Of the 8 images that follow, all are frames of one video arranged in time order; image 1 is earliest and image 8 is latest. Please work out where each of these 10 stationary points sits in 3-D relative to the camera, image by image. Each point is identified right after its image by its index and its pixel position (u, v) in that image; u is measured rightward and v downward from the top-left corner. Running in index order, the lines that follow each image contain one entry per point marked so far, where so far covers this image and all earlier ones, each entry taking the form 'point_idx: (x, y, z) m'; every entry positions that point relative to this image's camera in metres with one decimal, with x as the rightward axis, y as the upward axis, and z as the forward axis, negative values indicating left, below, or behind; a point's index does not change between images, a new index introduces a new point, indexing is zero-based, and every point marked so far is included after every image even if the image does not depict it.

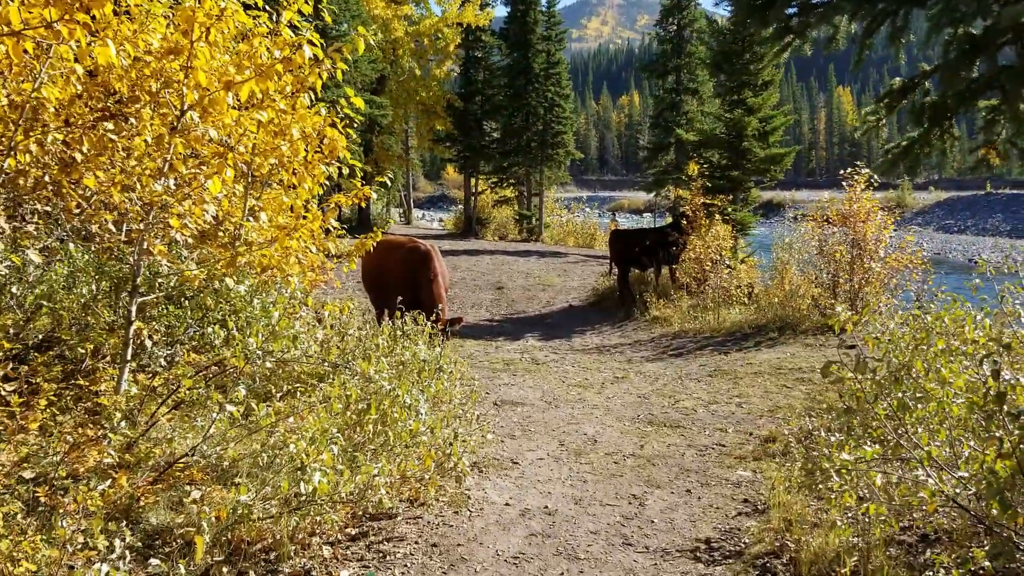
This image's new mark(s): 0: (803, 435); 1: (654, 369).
0: (+2.1, -1.1, +6.5) m
1: (+1.6, -0.9, +10.1) m
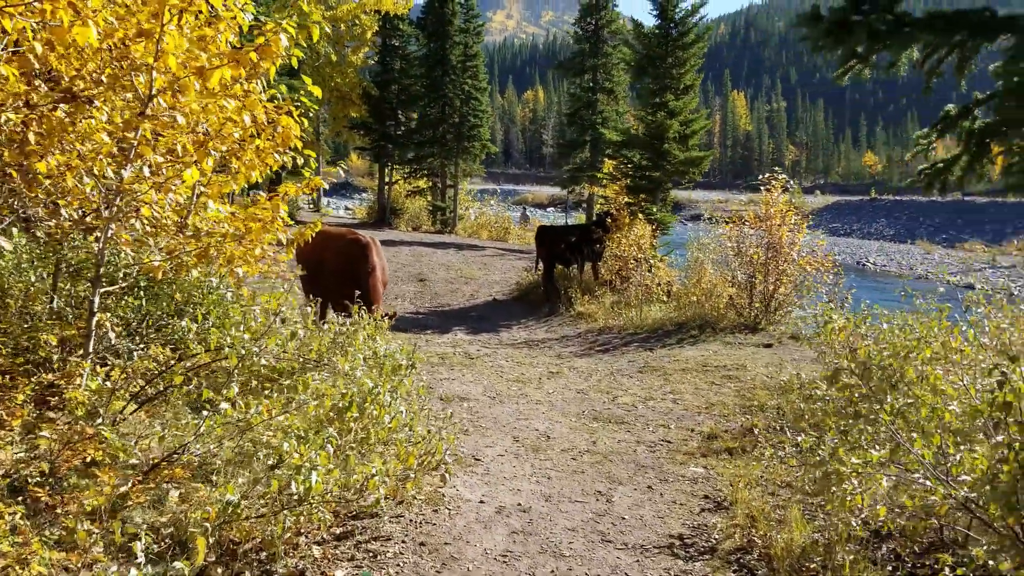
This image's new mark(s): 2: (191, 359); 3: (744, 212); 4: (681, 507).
0: (+1.7, -1.1, +6.7) m
1: (+0.8, -0.9, +10.2) m
2: (-1.5, -0.3, +4.2) m
3: (+3.3, +1.1, +13.0) m
4: (+0.9, -1.2, +4.9) m
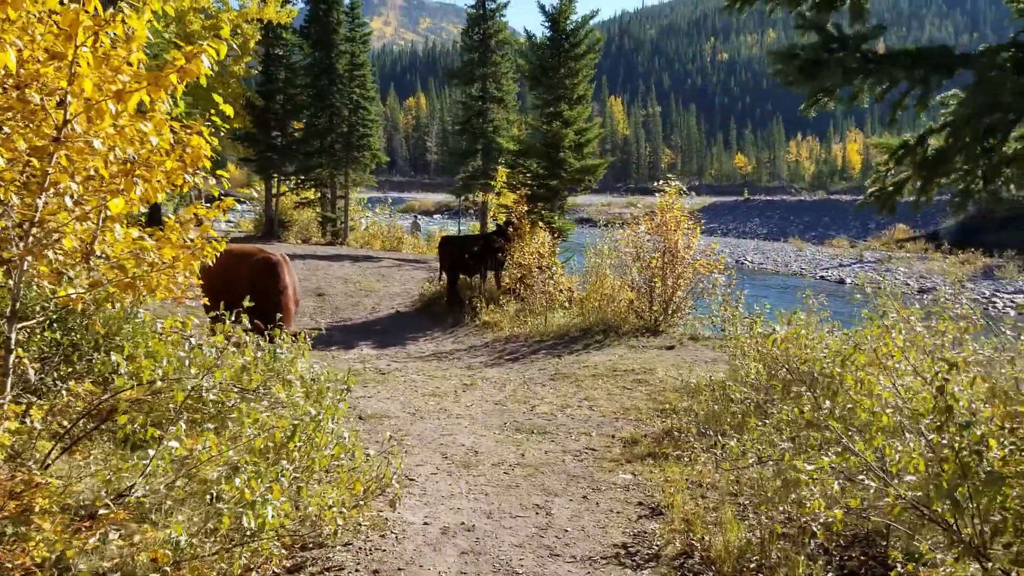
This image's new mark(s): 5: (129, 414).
0: (+1.1, -1.1, +6.9) m
1: (-0.2, -1.0, +10.3) m
2: (-1.7, -0.5, +4.0) m
3: (+1.9, +1.0, +13.3) m
4: (+0.6, -1.2, +5.0) m
5: (-1.6, -0.5, +3.9) m
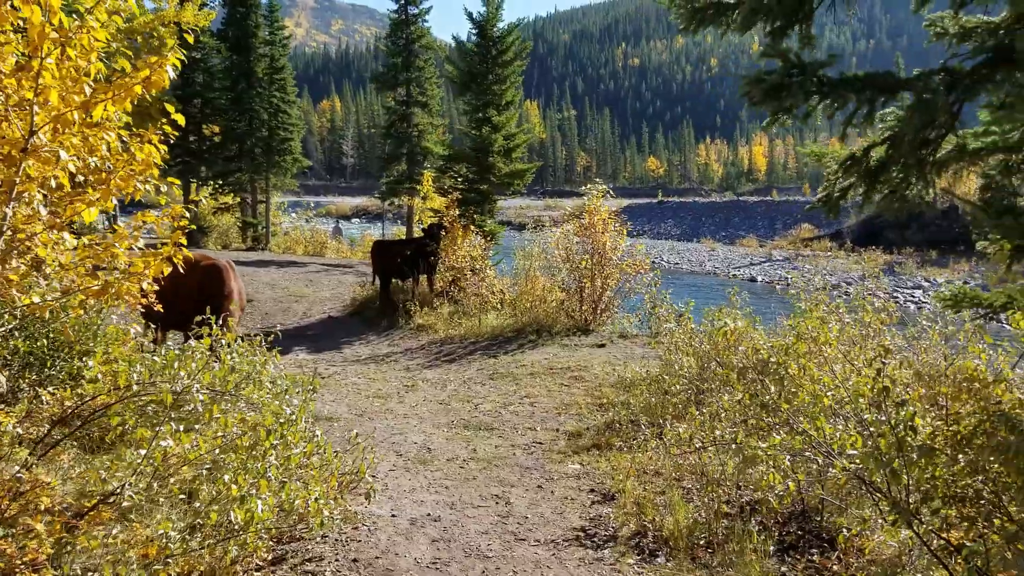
0: (+0.7, -1.1, +7.2) m
1: (-0.9, -1.0, +10.5) m
2: (-1.8, -0.5, +4.1) m
3: (+0.9, +1.0, +13.7) m
4: (+0.4, -1.2, +5.3) m
5: (-1.8, -0.6, +4.0) m
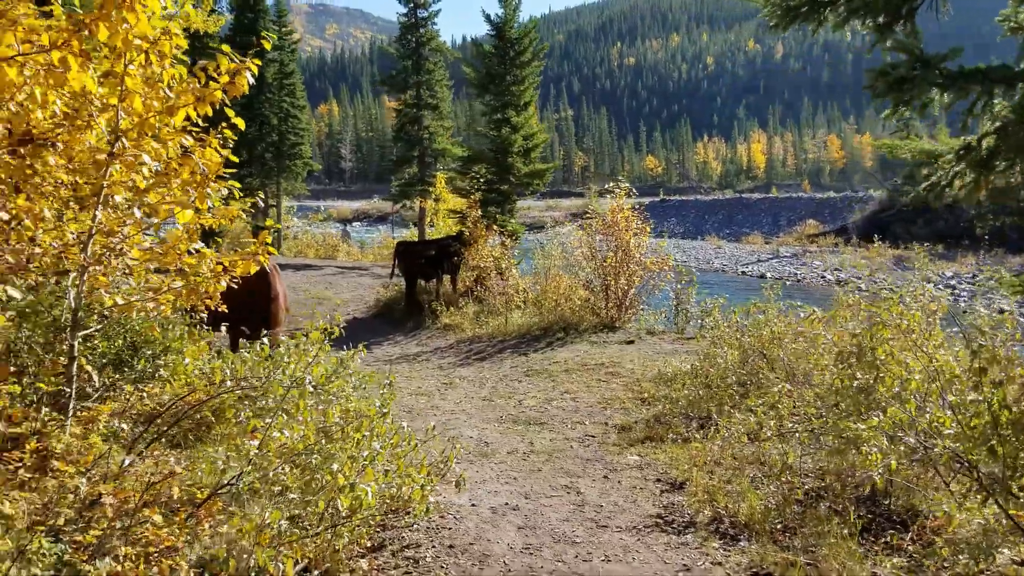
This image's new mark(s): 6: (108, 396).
0: (+1.2, -1.1, +7.3) m
1: (-0.5, -1.0, +10.6) m
2: (-1.4, -0.5, +4.2) m
3: (+1.2, +1.0, +13.8) m
4: (+0.8, -1.2, +5.4) m
5: (-1.4, -0.6, +4.1) m
6: (-1.9, -0.5, +4.4) m
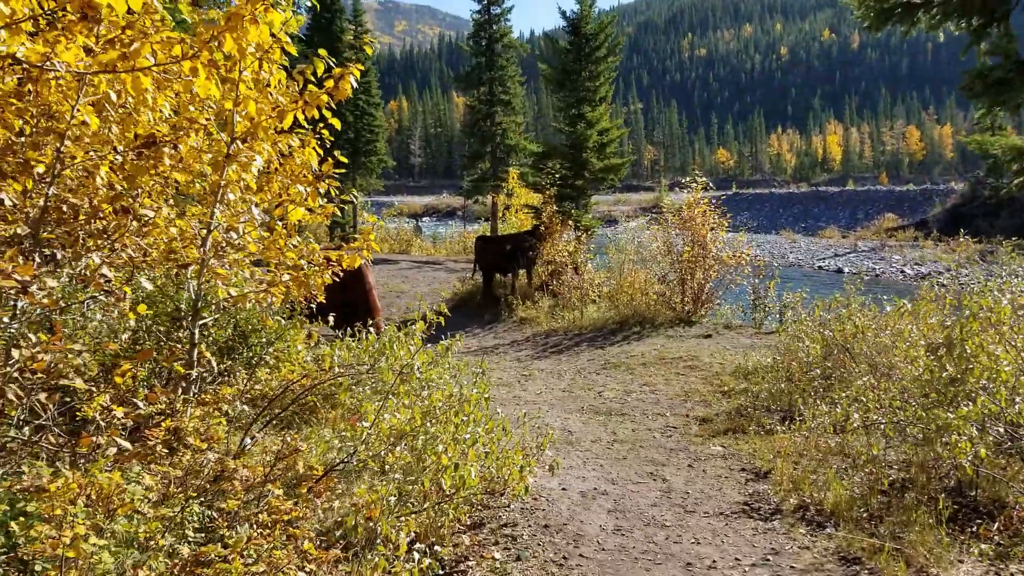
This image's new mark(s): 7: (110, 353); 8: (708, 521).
0: (+1.8, -1.0, +7.4) m
1: (+0.5, -0.9, +10.8) m
2: (-1.0, -0.5, +4.5) m
3: (+2.4, +1.1, +13.9) m
4: (+1.3, -1.2, +5.5) m
5: (-0.9, -0.5, +4.4) m
6: (-1.5, -0.5, +4.7) m
7: (-2.0, -0.3, +4.5) m
8: (+1.0, -1.2, +4.7) m
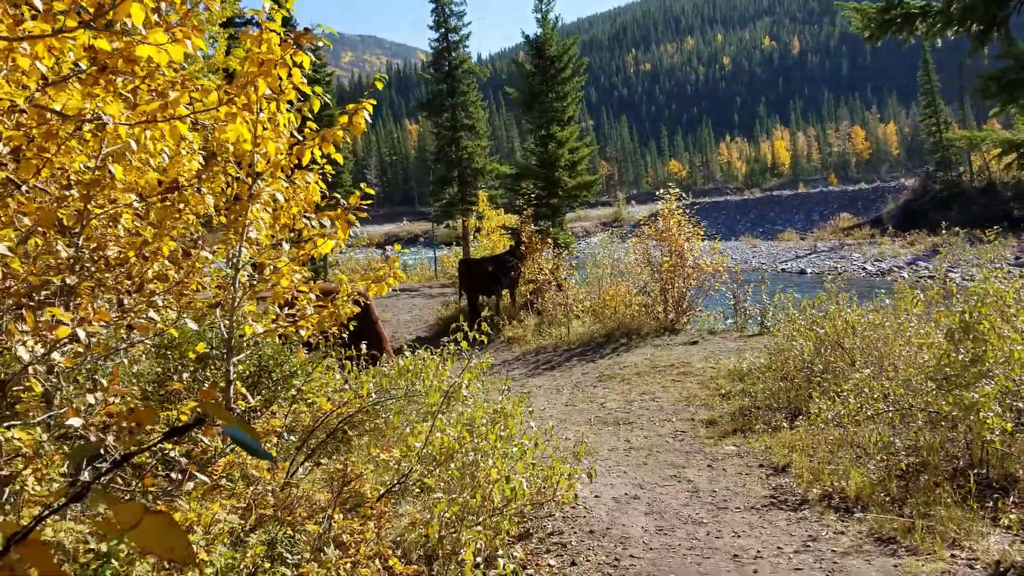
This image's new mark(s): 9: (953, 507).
0: (+1.9, -1.1, +7.7) m
1: (+0.4, -1.1, +11.0) m
2: (-0.8, -0.6, +4.6) m
3: (+2.1, +0.9, +14.2) m
4: (+1.5, -1.2, +5.7) m
5: (-0.7, -0.7, +4.6) m
6: (-1.3, -0.7, +4.8) m
7: (-1.8, -0.5, +4.6) m
8: (+1.2, -1.2, +4.9) m
9: (+2.2, -1.1, +4.6) m
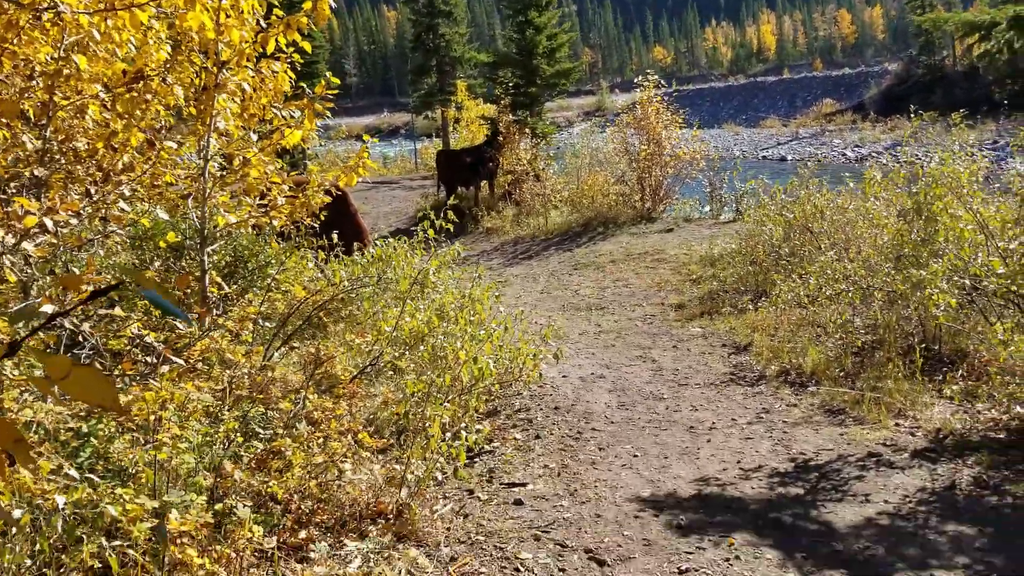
0: (+1.7, -0.1, +7.9) m
1: (+0.1, +0.2, +11.2) m
2: (-1.0, 0.0, +4.7) m
3: (+1.7, +2.7, +14.1) m
4: (+1.3, -0.4, +5.9) m
5: (-0.9, -0.1, +4.7) m
6: (-1.5, -0.1, +4.9) m
7: (-2.0, 0.0, +4.7) m
8: (+1.1, -0.6, +5.1) m
9: (+2.1, -0.5, +4.8) m
